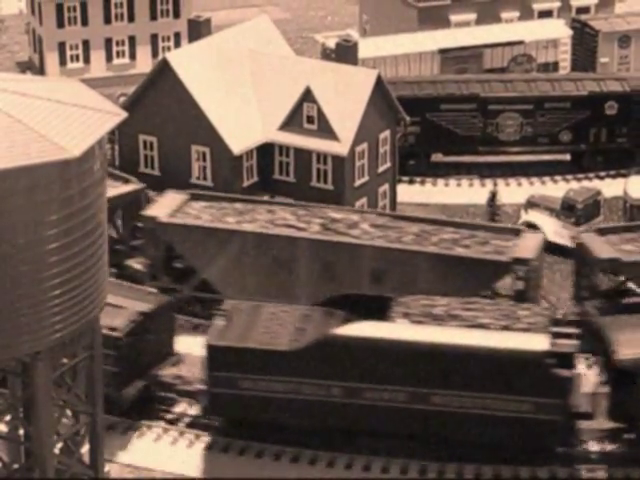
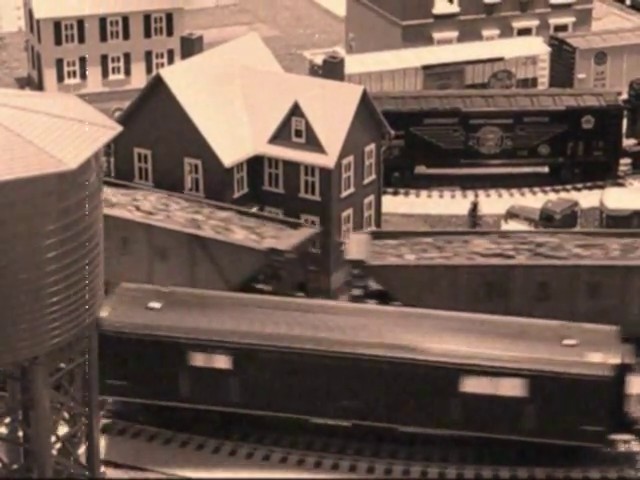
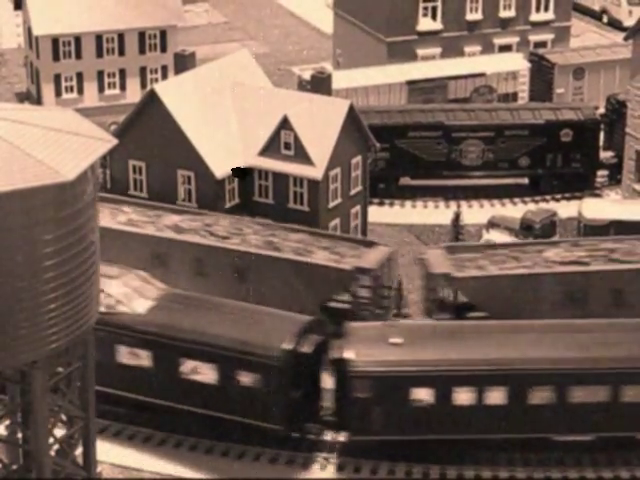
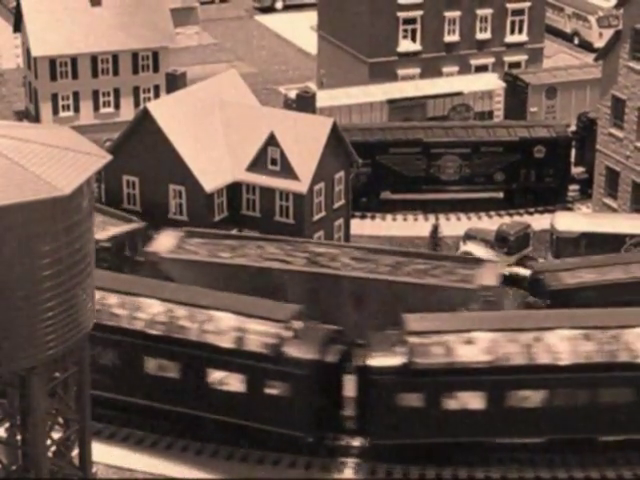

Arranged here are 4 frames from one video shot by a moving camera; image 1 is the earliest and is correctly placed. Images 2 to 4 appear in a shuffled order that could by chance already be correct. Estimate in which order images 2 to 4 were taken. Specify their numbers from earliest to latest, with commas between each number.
2, 3, 4
